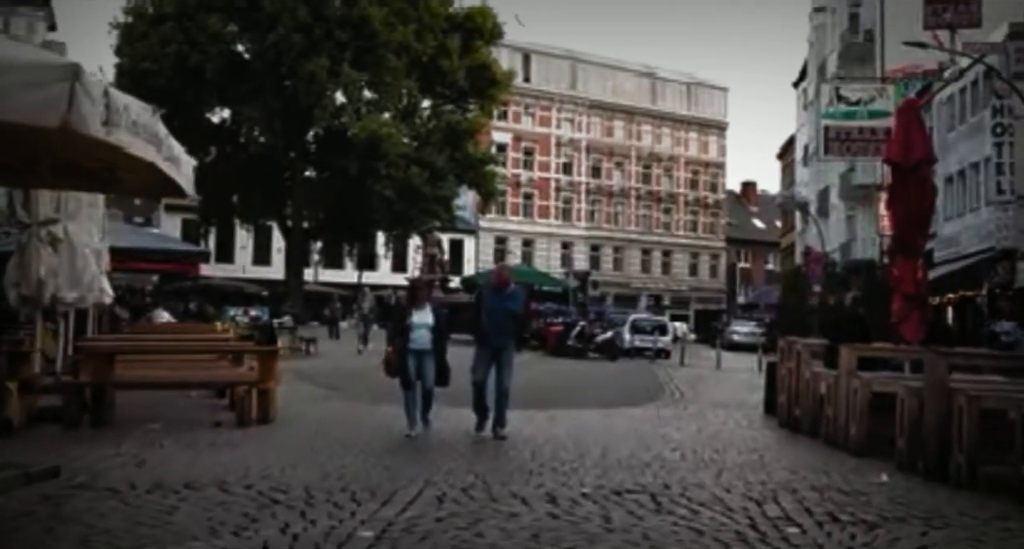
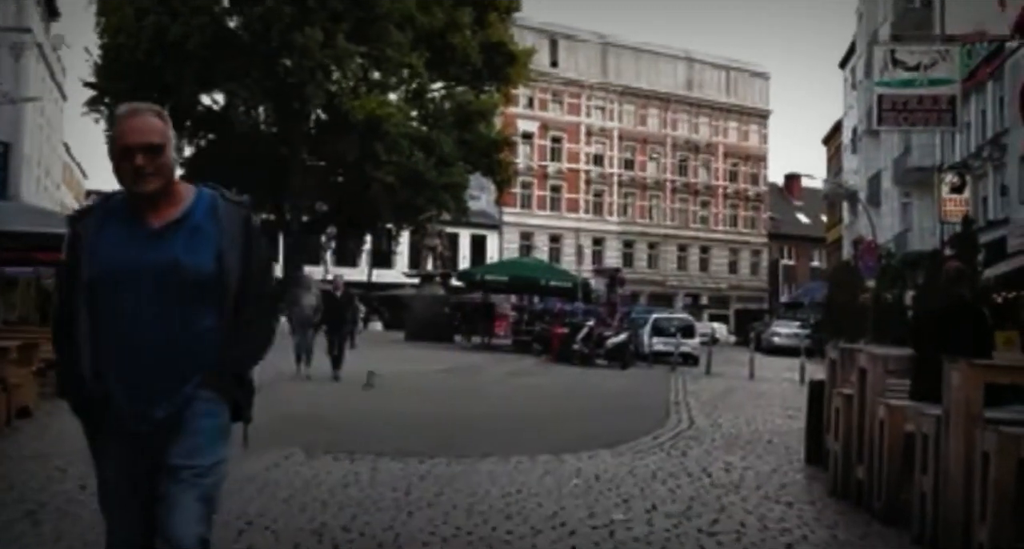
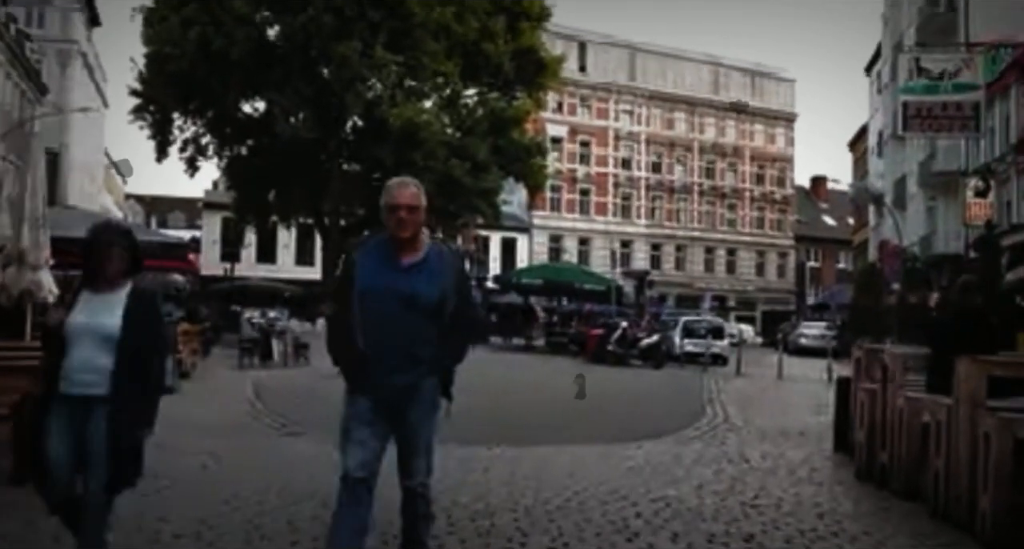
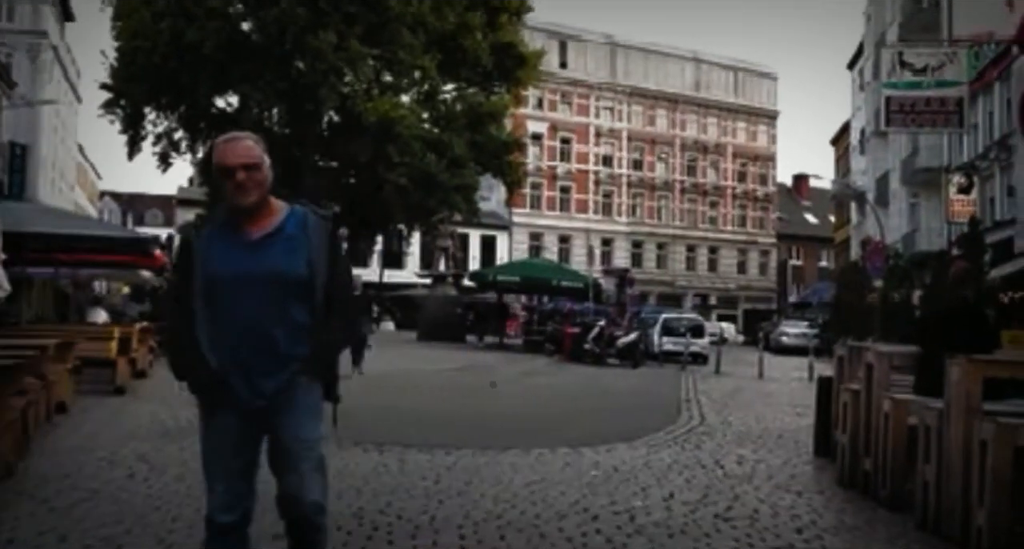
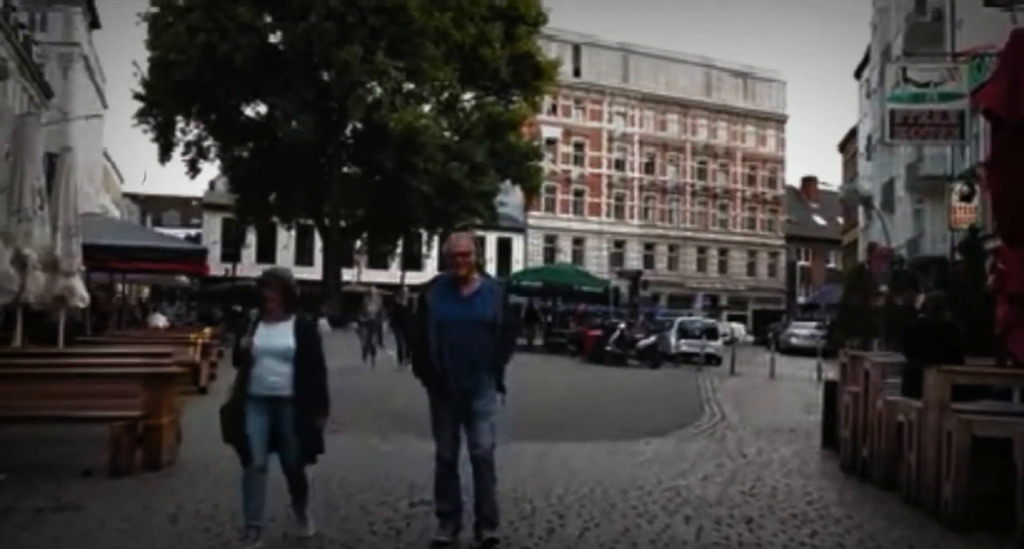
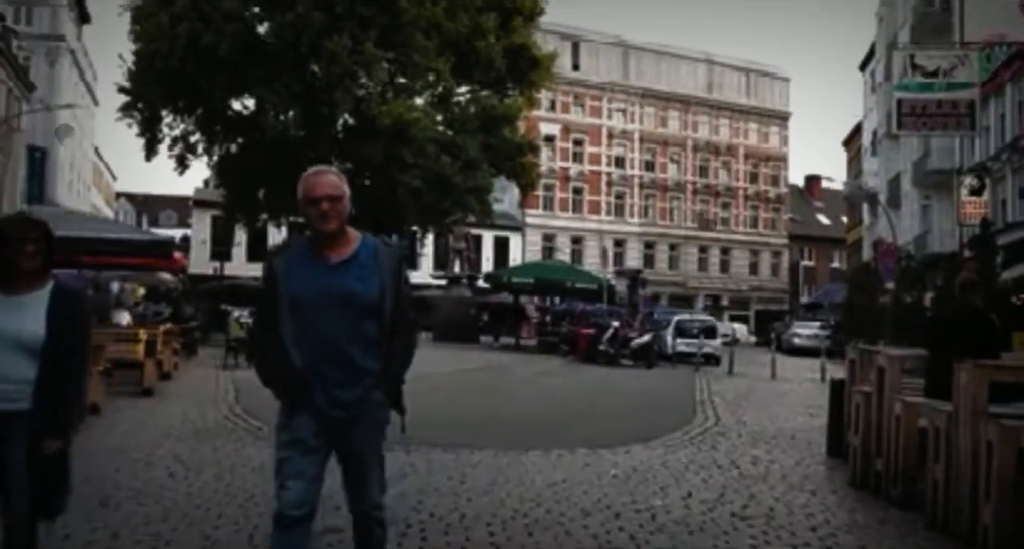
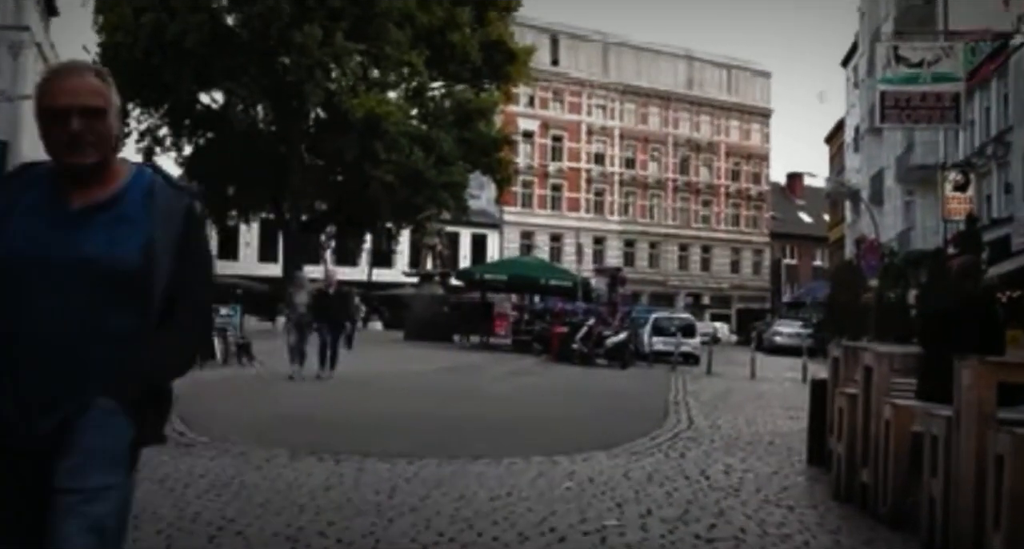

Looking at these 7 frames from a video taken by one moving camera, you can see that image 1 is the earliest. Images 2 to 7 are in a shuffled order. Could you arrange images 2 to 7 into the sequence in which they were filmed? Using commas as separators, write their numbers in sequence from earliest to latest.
5, 3, 6, 4, 2, 7
